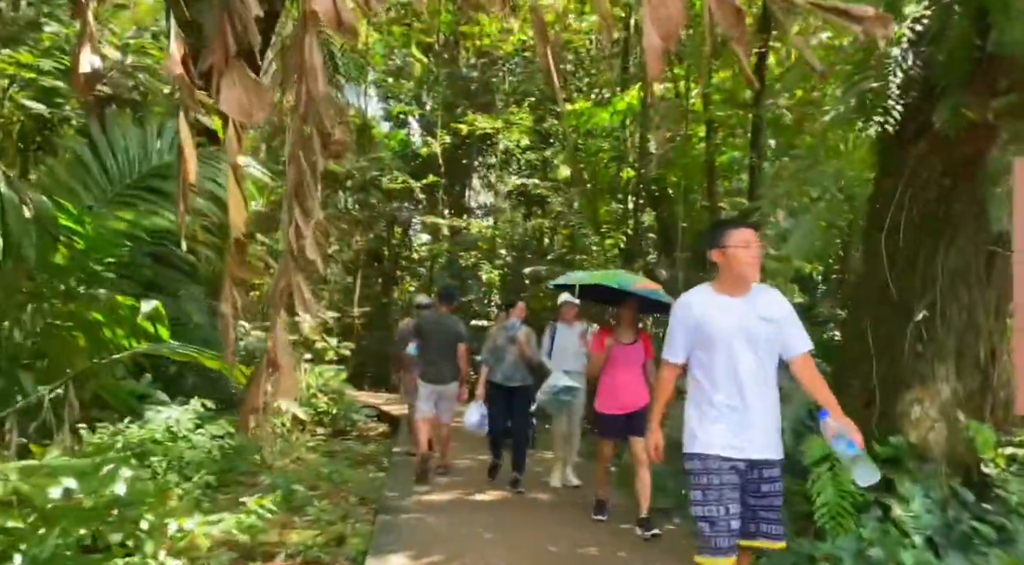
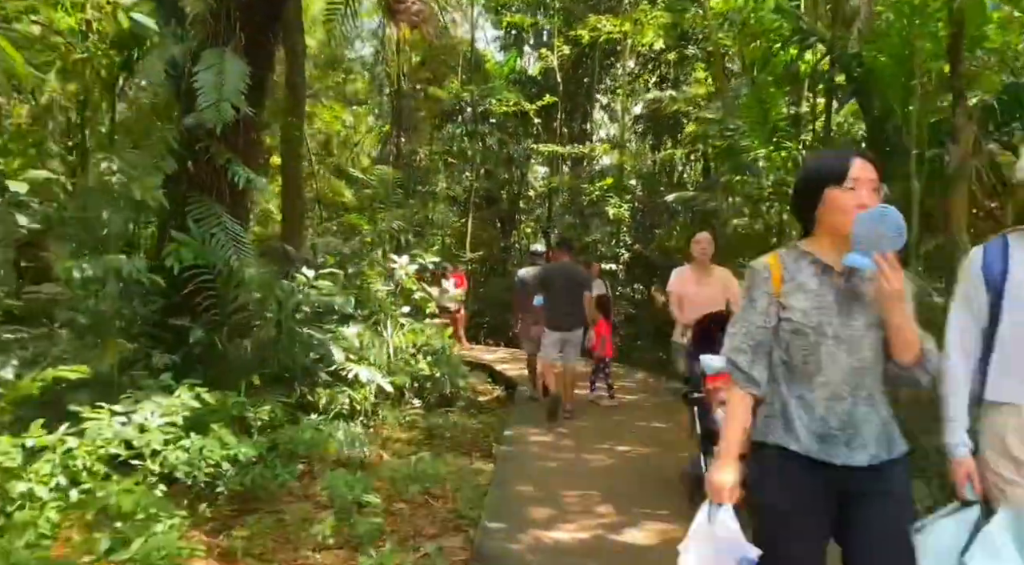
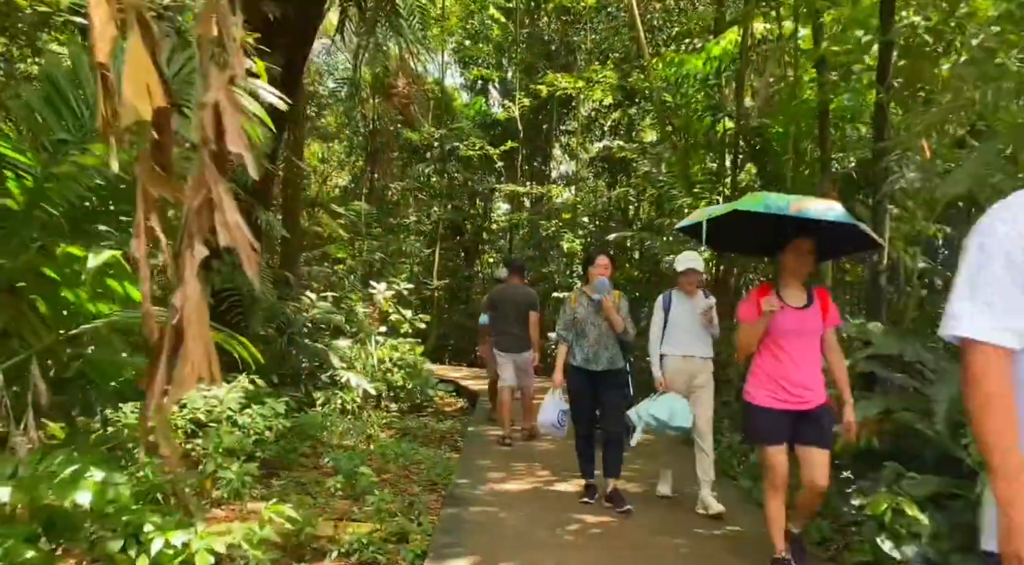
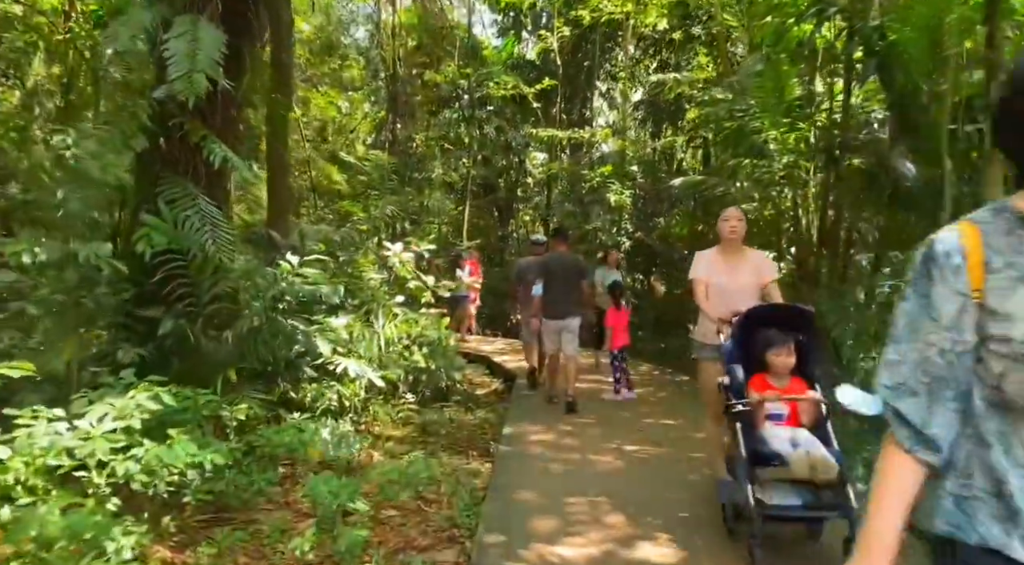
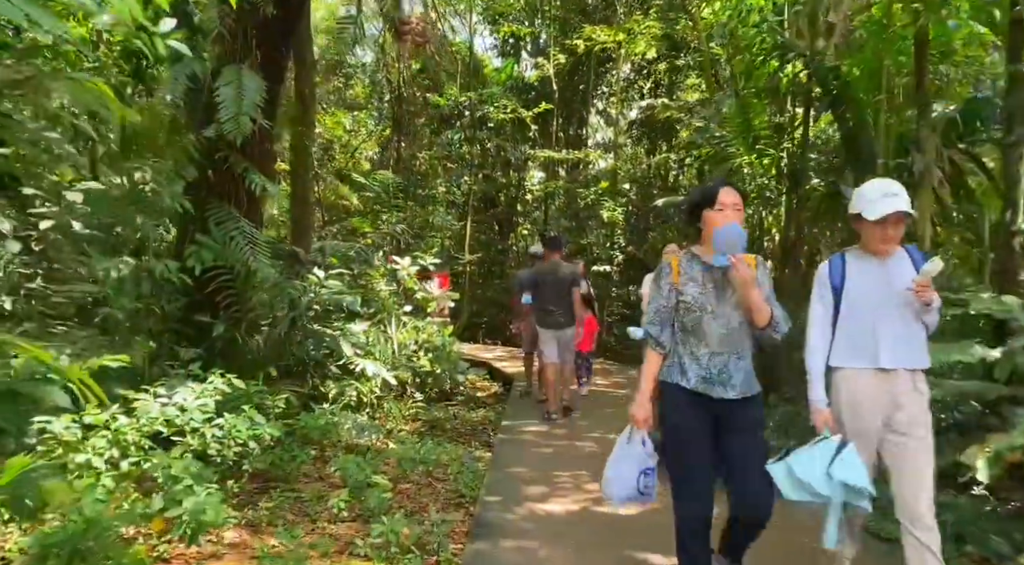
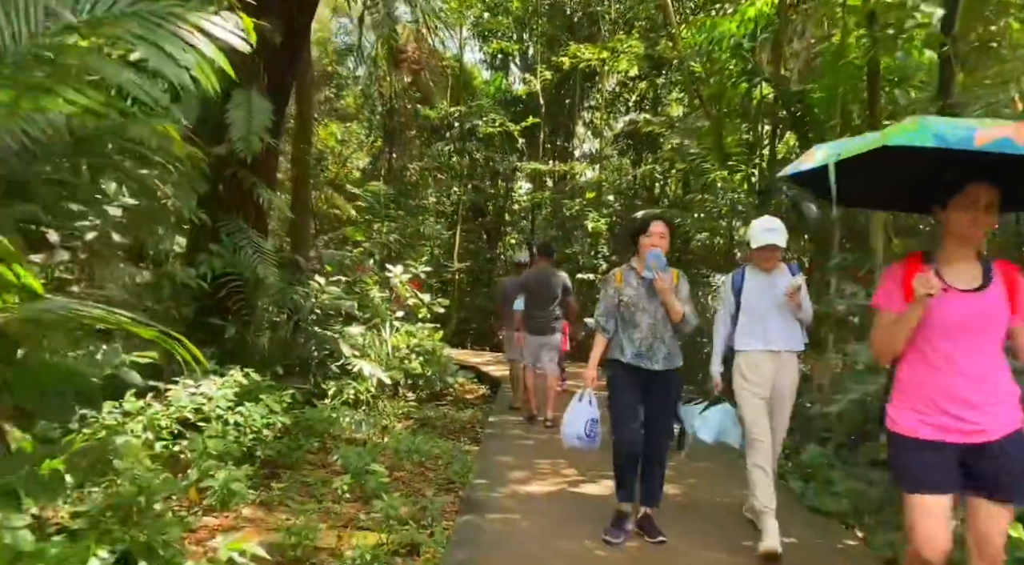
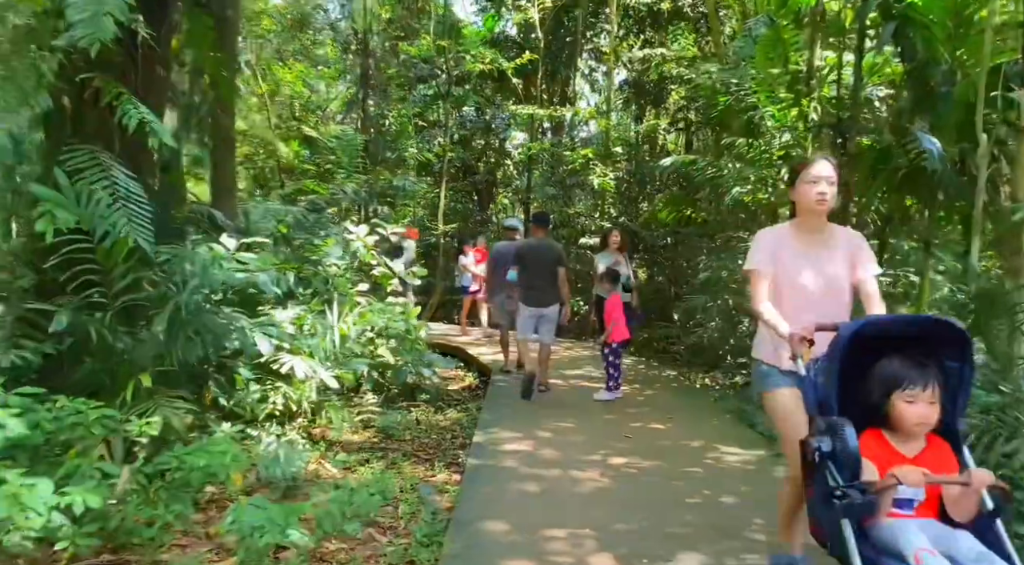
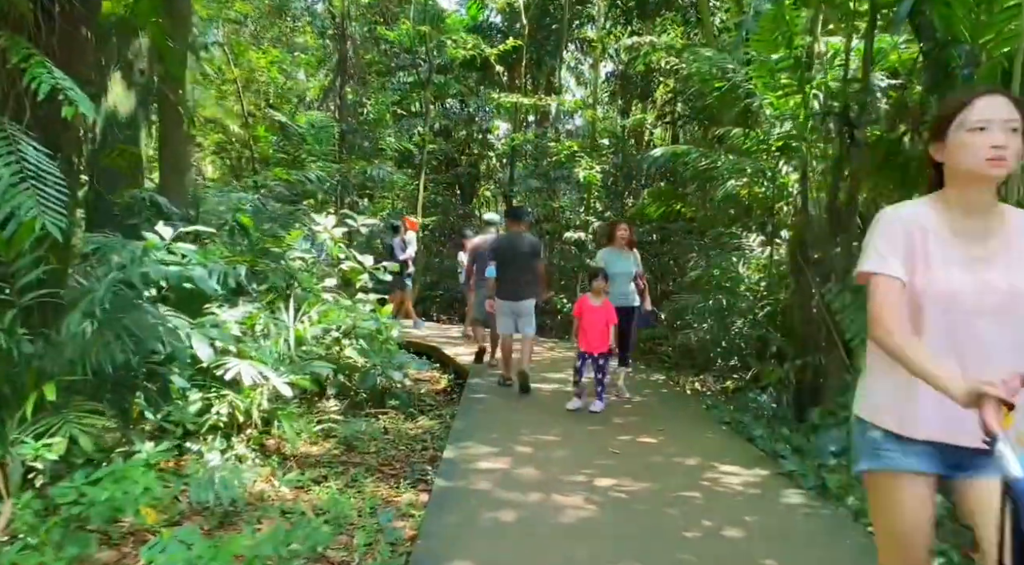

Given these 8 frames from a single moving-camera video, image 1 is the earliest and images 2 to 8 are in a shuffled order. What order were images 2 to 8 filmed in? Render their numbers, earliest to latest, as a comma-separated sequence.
3, 6, 5, 2, 4, 7, 8
